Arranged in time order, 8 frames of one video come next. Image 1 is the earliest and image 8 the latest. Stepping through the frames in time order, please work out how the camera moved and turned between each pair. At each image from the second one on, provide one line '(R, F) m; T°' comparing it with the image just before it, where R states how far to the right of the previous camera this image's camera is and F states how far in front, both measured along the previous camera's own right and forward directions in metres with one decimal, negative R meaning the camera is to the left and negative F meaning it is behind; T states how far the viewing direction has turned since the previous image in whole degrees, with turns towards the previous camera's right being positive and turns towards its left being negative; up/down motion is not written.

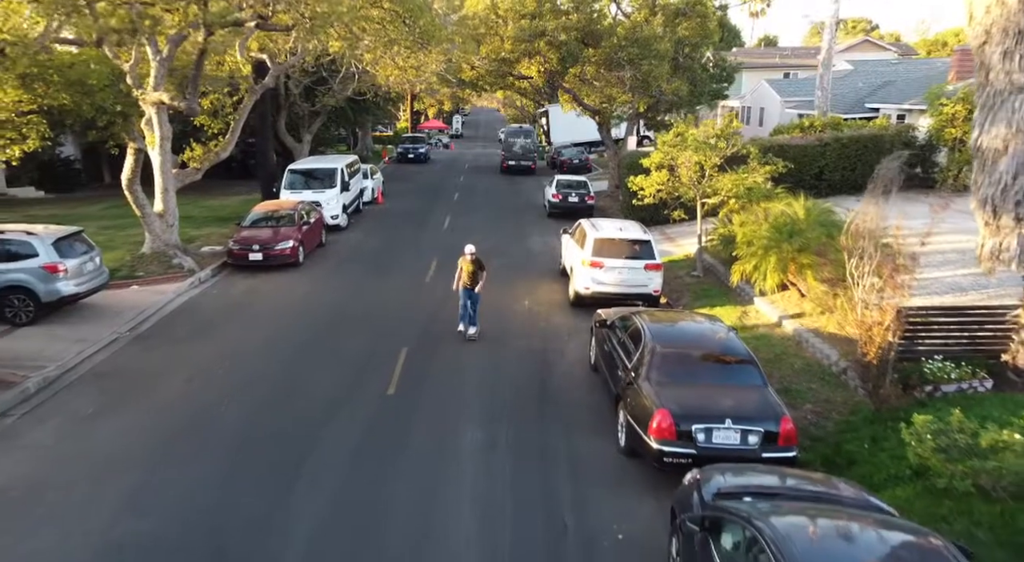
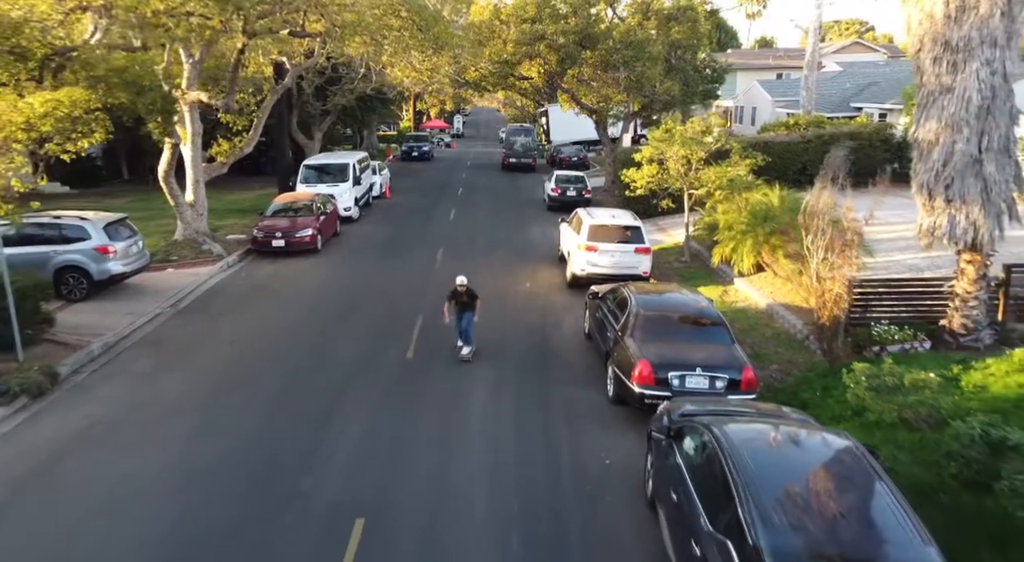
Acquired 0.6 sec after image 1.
(-0.1, -1.7) m; 0°
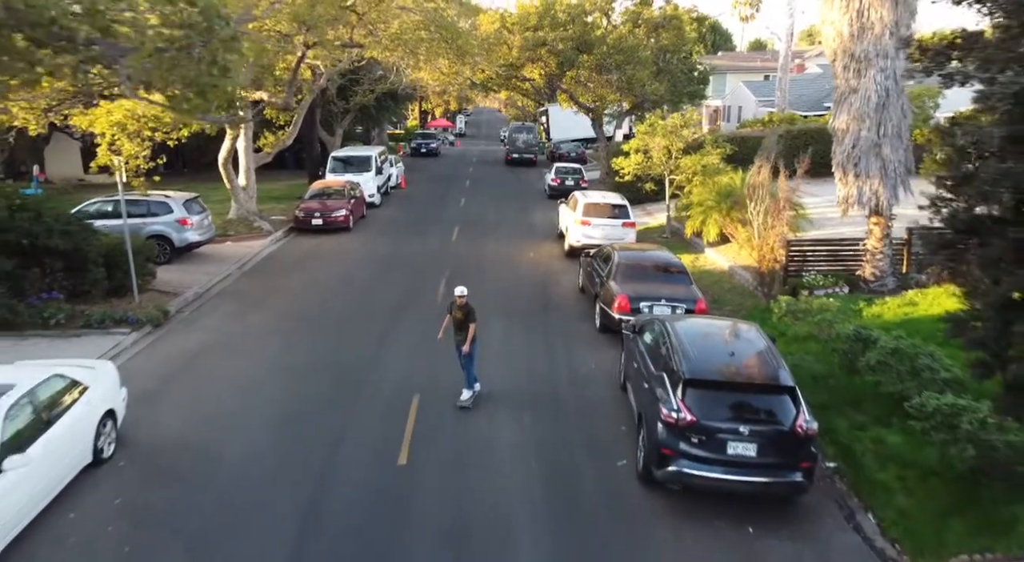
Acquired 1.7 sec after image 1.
(-0.2, -3.5) m; 0°
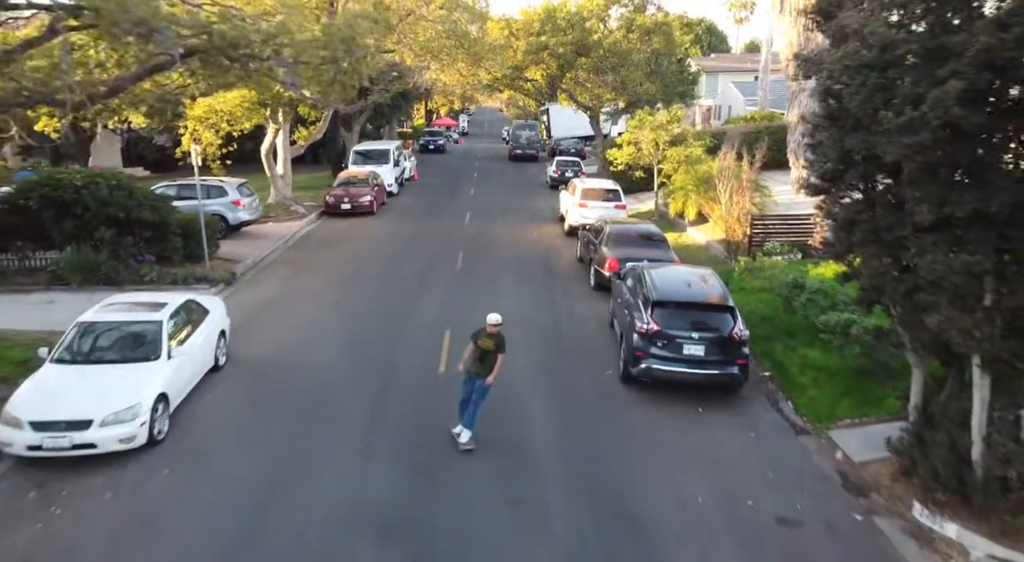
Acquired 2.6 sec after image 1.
(-0.2, -3.2) m; 0°
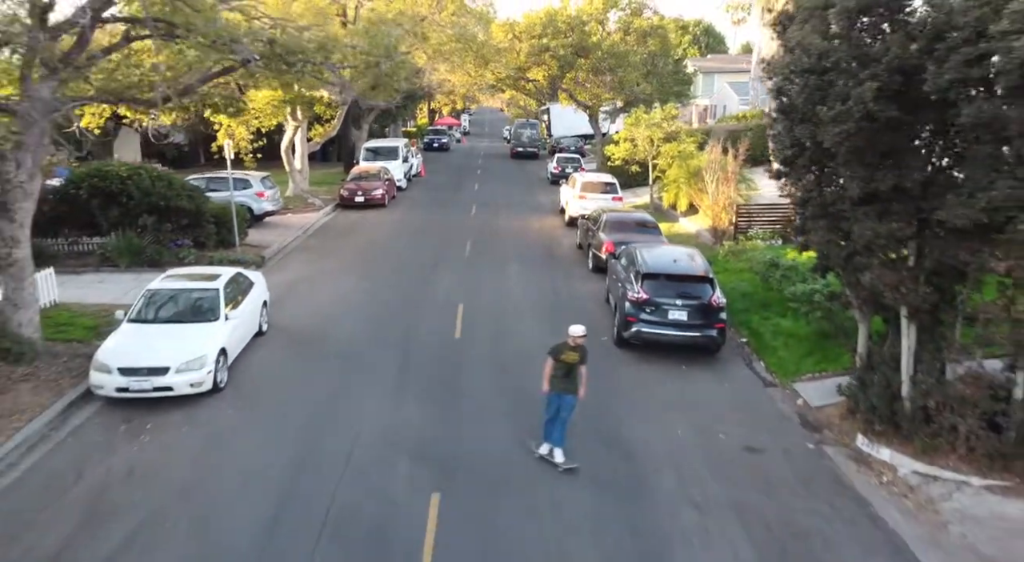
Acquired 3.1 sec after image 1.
(-0.1, -1.8) m; 0°
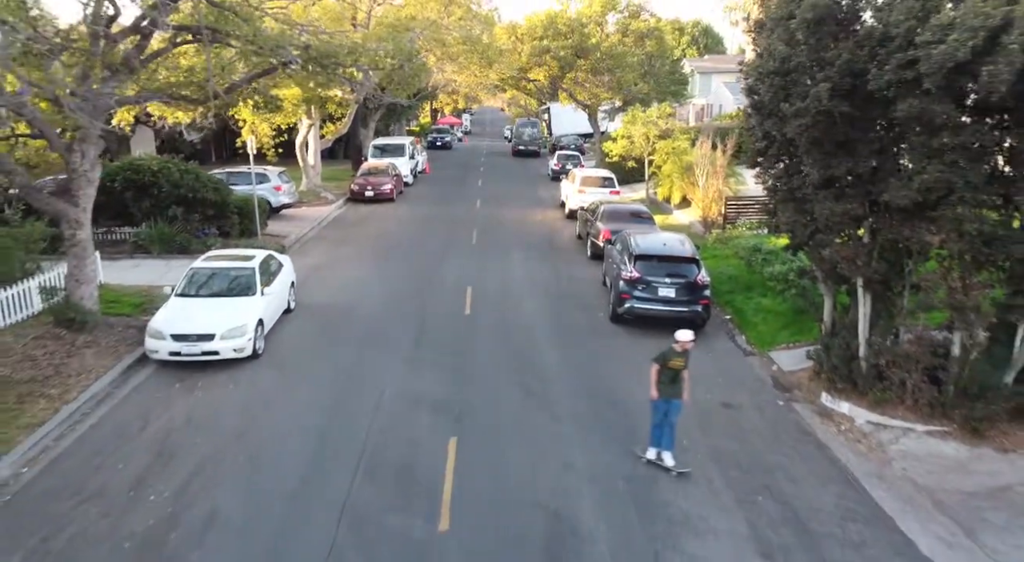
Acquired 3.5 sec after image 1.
(-0.1, -1.5) m; 0°
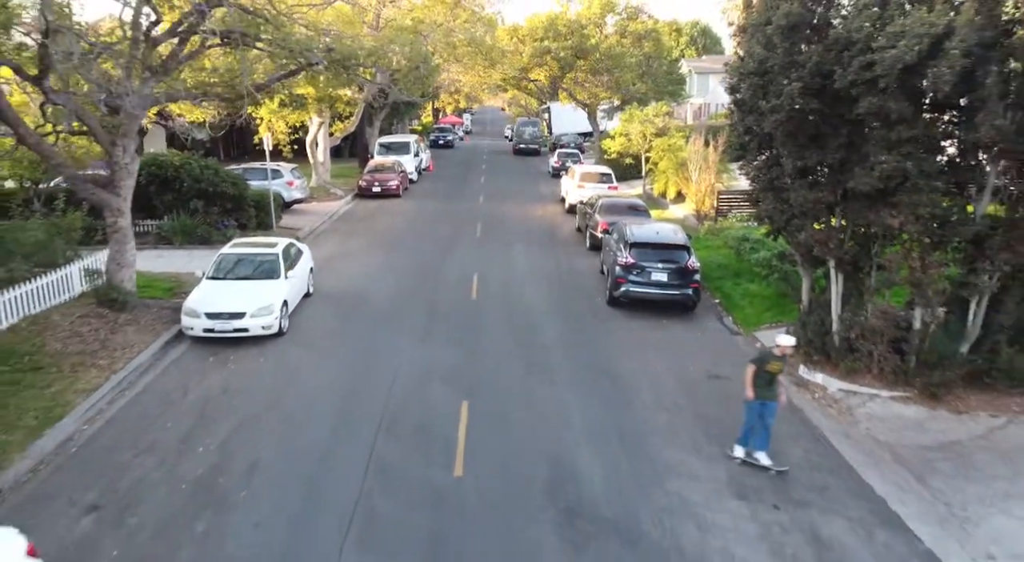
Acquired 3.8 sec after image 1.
(-0.1, -1.2) m; 0°
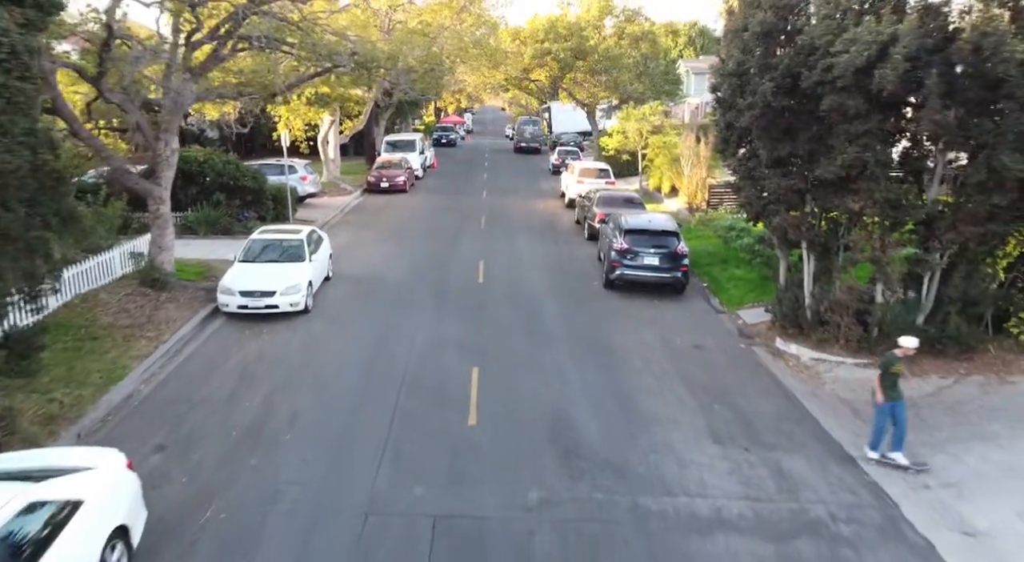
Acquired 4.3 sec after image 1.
(-0.1, -1.5) m; 0°
